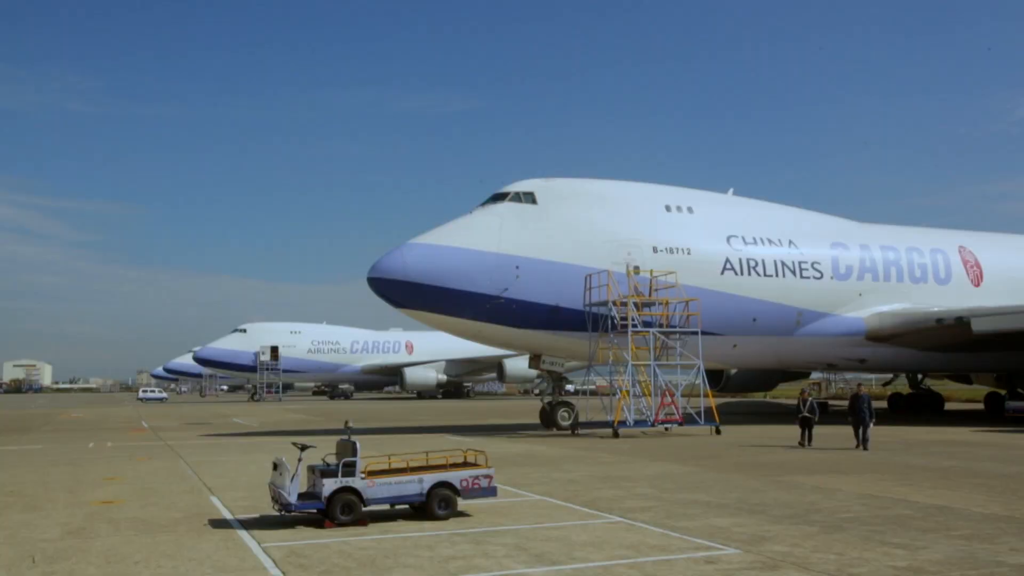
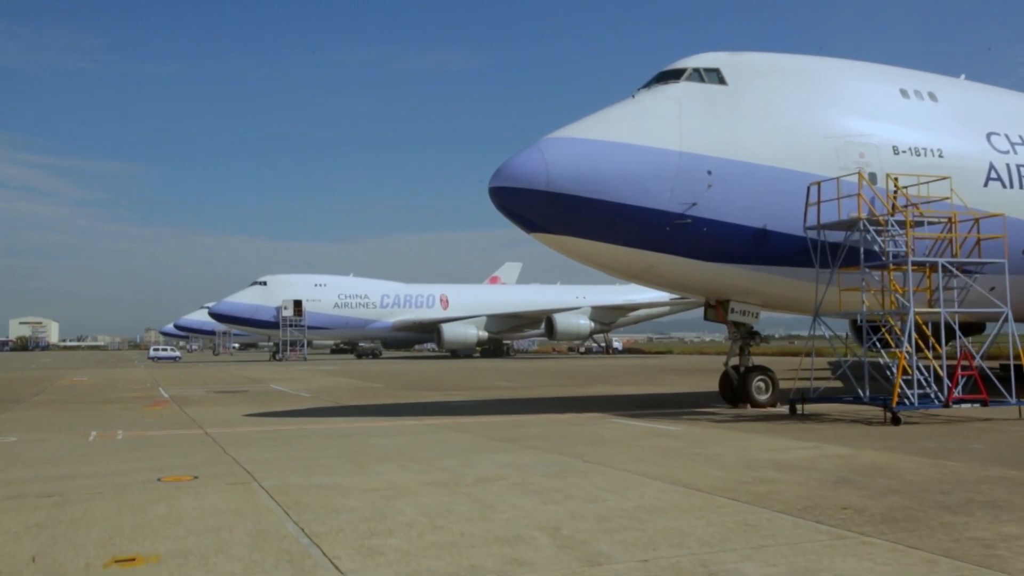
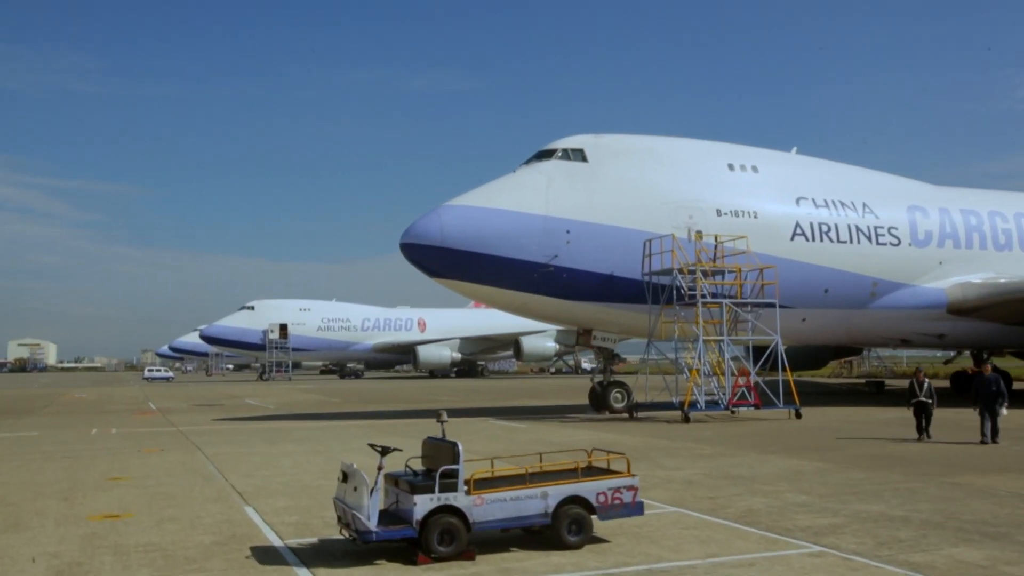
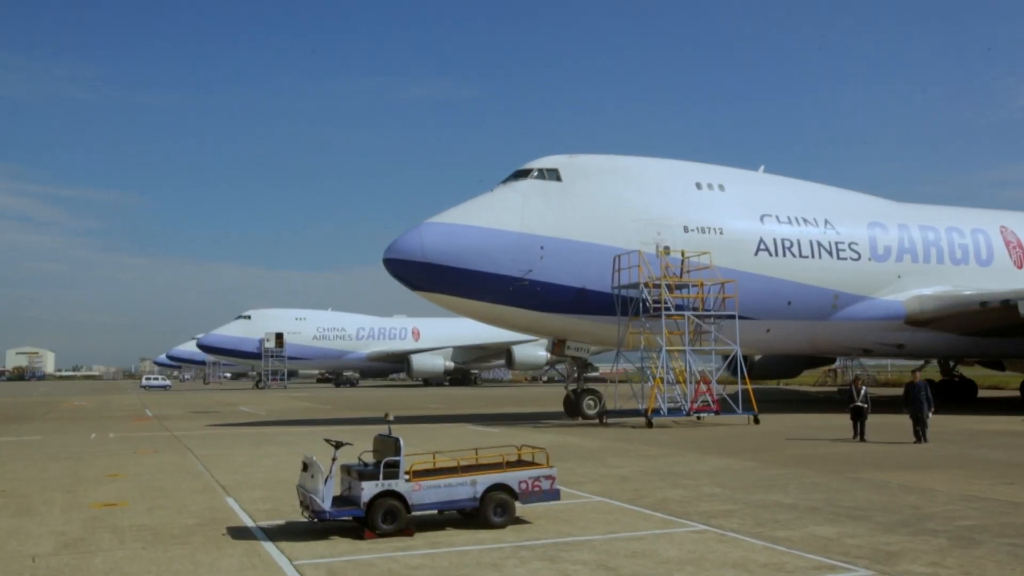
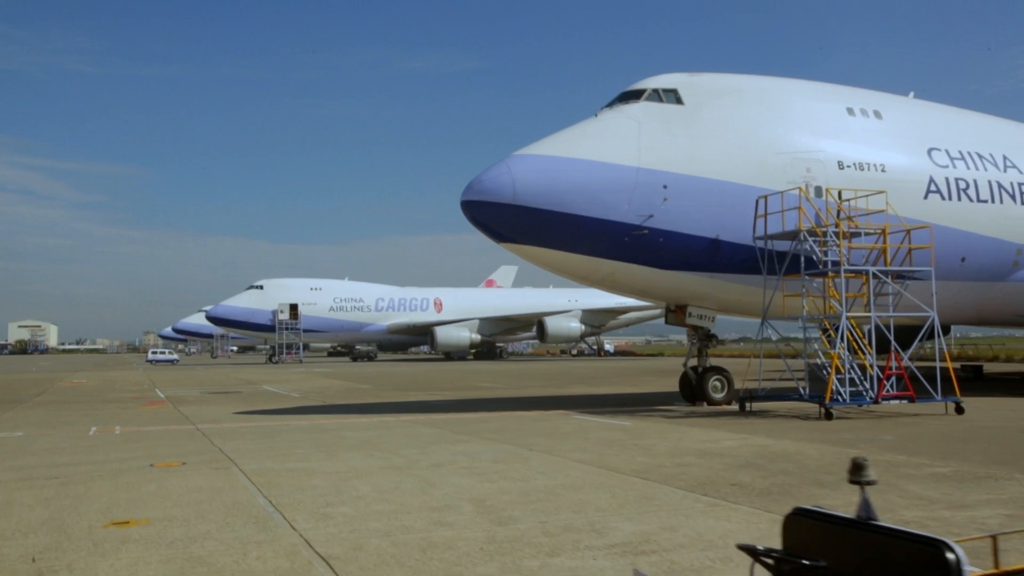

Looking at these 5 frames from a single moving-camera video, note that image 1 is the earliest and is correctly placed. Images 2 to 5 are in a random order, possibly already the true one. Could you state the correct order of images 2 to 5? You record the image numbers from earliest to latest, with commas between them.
4, 3, 5, 2
